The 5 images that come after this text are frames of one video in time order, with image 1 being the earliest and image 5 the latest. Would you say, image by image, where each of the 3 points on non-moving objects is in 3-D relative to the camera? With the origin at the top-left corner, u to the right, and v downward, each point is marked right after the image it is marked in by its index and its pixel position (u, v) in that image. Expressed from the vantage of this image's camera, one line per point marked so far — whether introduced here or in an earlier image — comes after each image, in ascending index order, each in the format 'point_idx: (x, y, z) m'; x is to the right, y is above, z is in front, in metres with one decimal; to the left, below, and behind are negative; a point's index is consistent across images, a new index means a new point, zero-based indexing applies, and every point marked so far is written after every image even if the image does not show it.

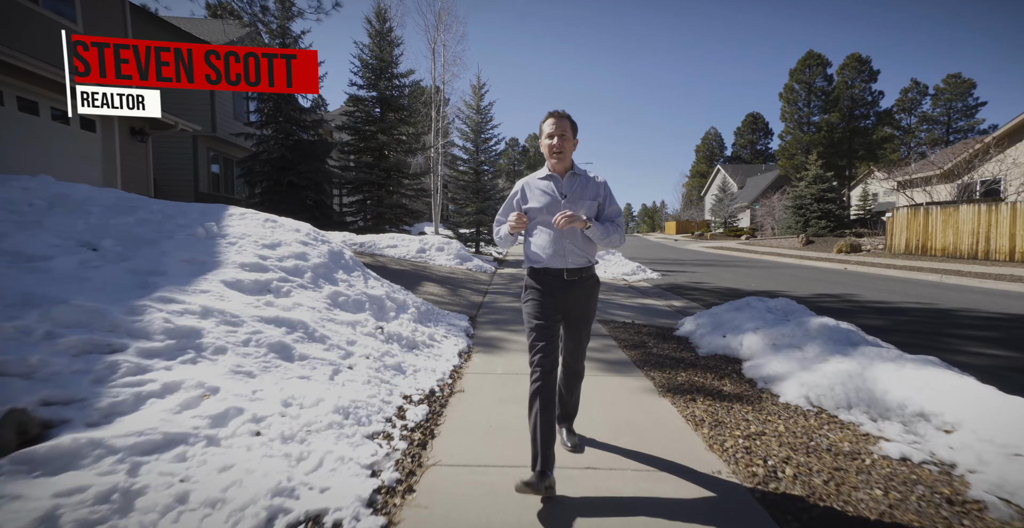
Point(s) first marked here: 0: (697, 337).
0: (+2.1, -0.8, +5.7) m
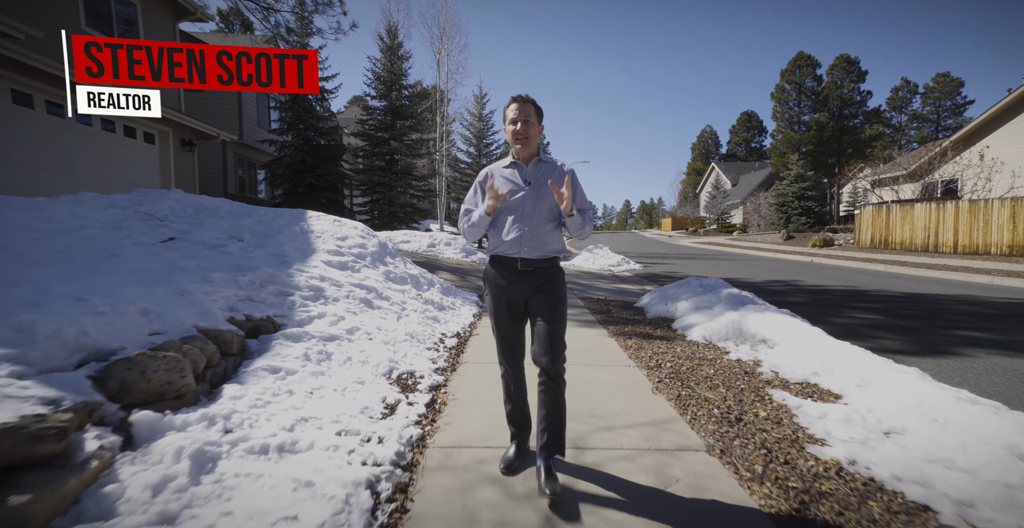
0: (+2.1, -0.6, +7.7) m
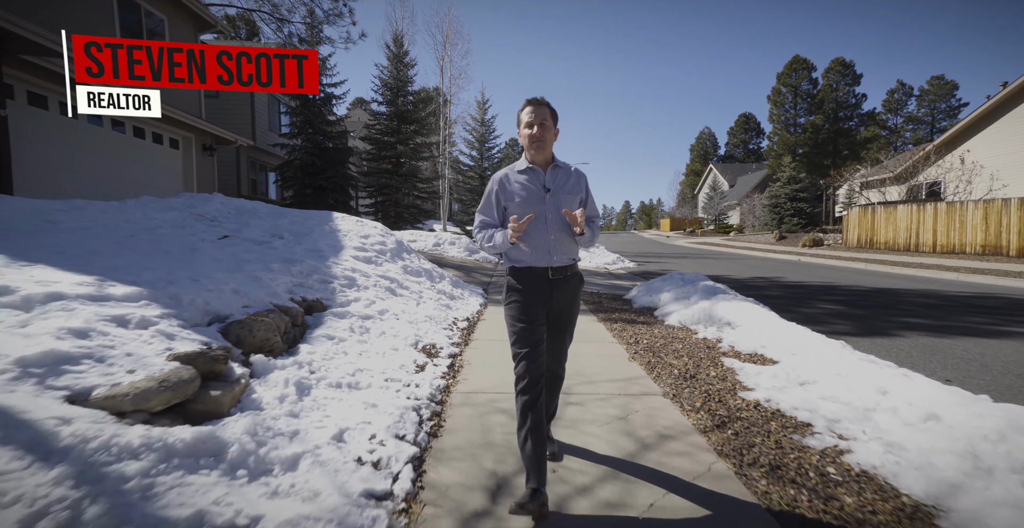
0: (+2.1, -0.6, +8.6) m
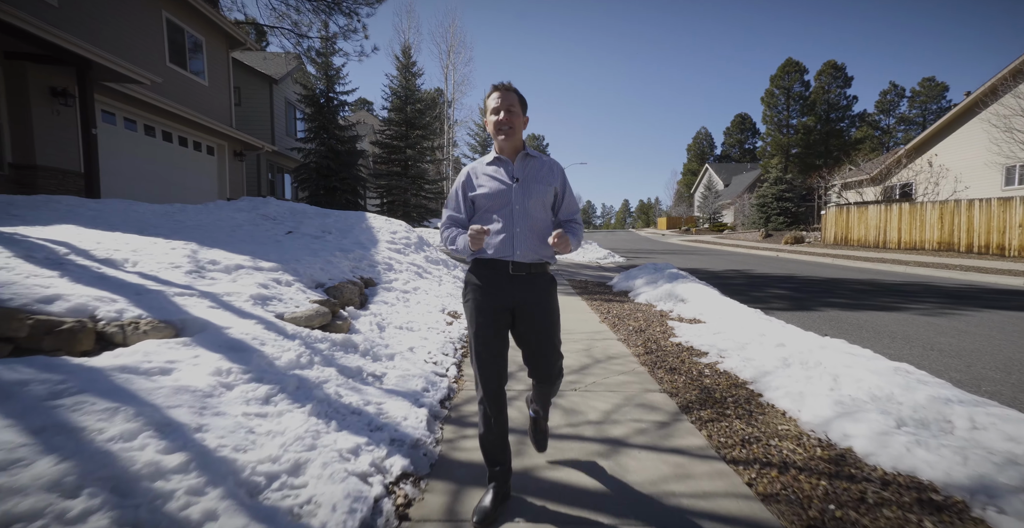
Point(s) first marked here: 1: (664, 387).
0: (+2.2, -0.4, +10.3) m
1: (+1.2, -0.9, +3.7) m
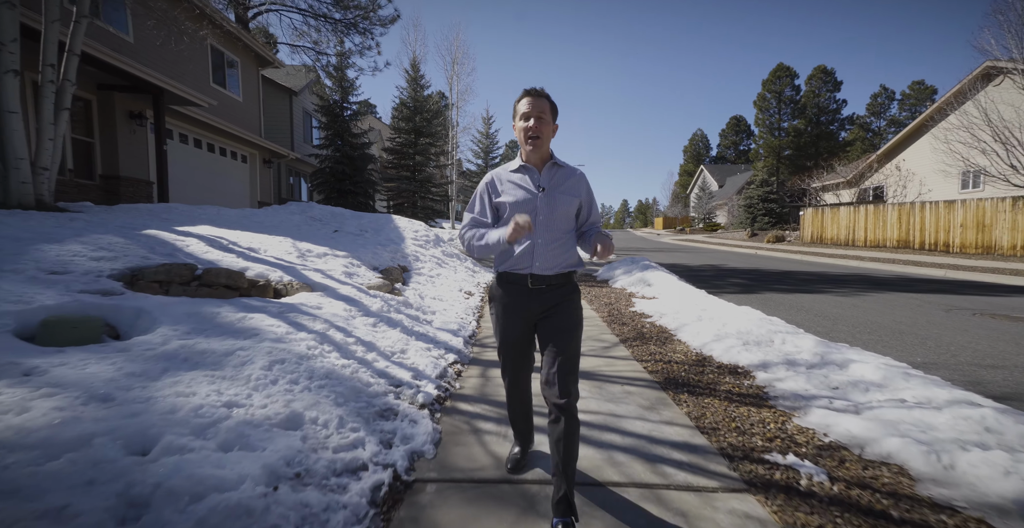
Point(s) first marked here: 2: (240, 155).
0: (+2.2, -0.3, +12.2) m
1: (+1.2, -0.8, +5.6) m
2: (-9.4, +3.8, +17.2) m
